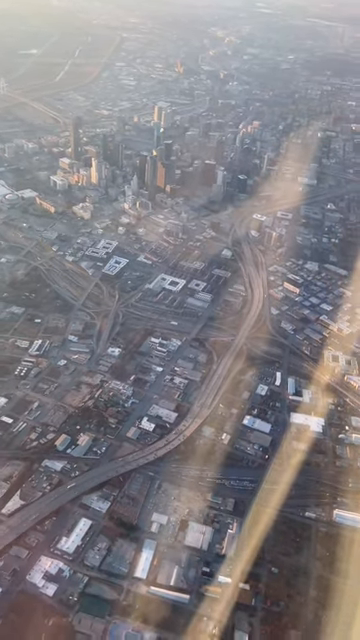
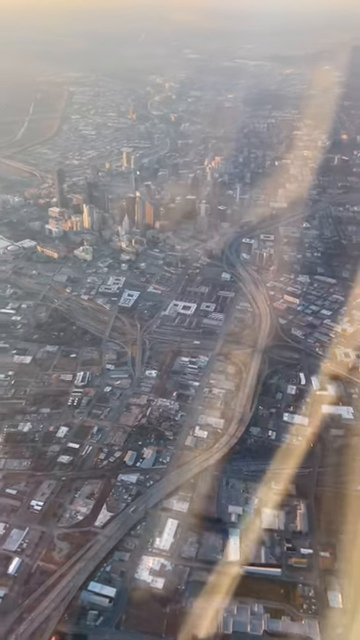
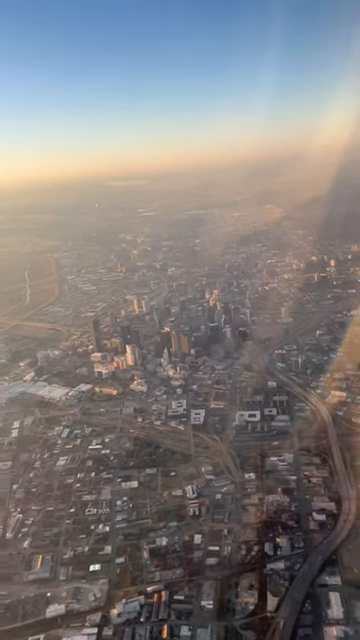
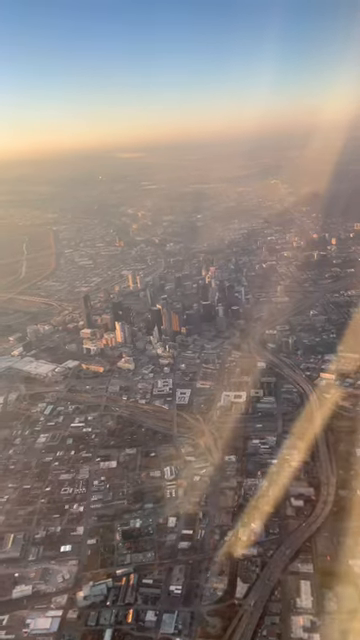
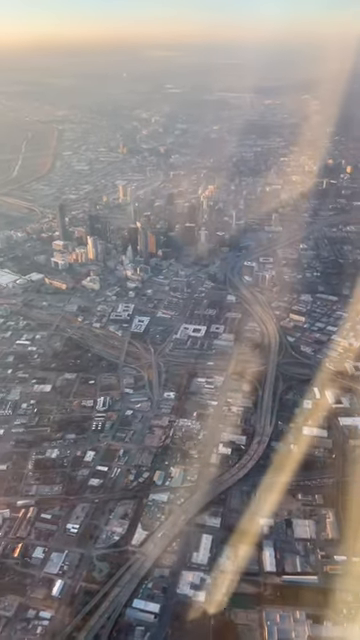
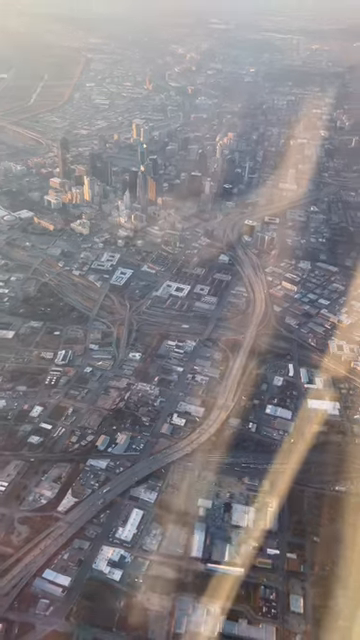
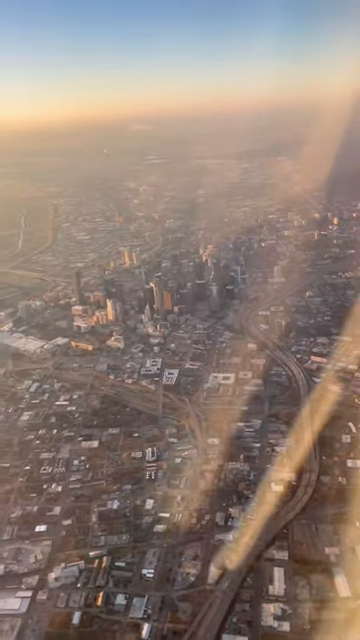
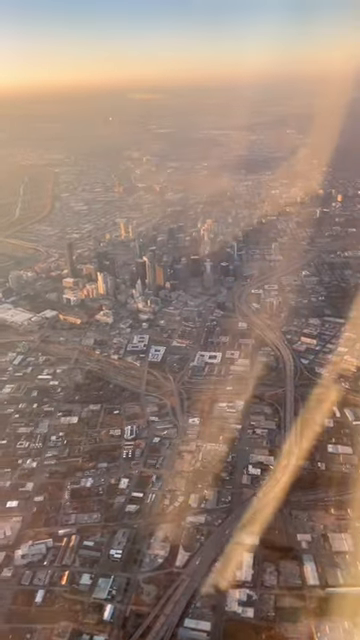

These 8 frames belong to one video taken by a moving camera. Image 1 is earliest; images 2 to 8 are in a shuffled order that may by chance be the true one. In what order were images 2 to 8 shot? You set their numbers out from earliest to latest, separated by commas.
6, 2, 5, 8, 7, 4, 3
